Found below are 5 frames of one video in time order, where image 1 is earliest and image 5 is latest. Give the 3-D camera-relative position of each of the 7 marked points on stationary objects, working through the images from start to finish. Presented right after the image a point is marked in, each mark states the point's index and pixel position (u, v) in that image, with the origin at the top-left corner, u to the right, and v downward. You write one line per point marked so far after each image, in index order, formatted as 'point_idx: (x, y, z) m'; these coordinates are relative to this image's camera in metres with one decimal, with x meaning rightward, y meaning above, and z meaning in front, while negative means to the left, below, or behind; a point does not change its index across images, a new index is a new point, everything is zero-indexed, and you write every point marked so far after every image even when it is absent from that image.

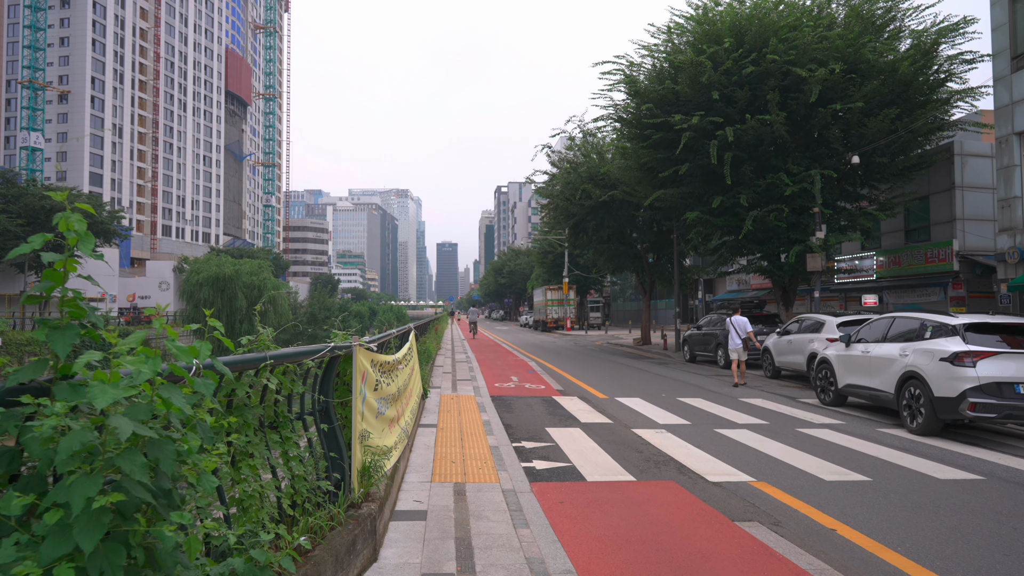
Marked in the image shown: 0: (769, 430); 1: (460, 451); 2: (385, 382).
0: (+3.8, -2.1, +9.7) m
1: (-0.6, -1.9, +7.7) m
2: (-1.1, -0.8, +5.7) m
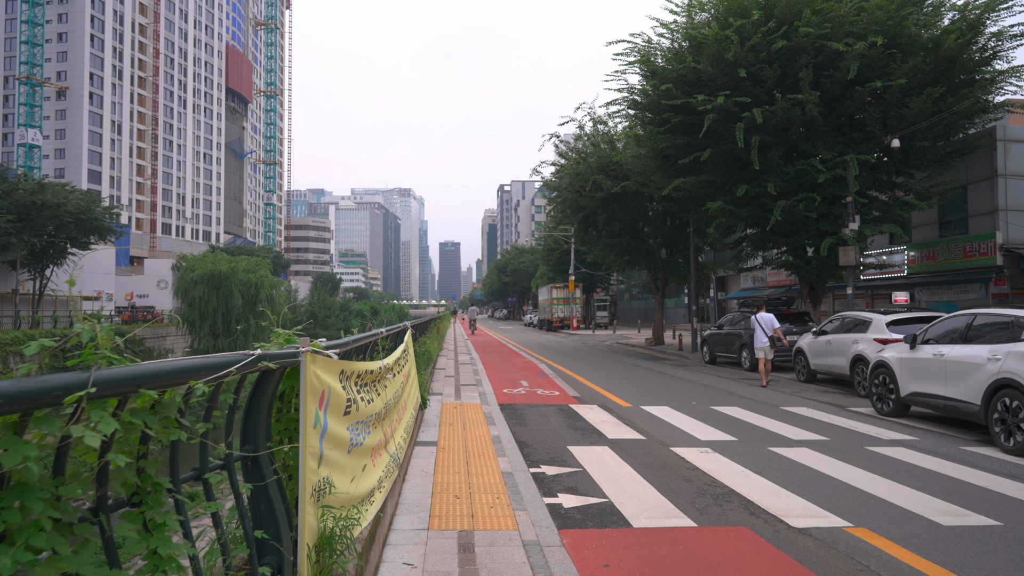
0: (+4.0, -2.0, +8.2) m
1: (-0.4, -1.8, +6.2) m
2: (-1.0, -0.7, +4.2) m
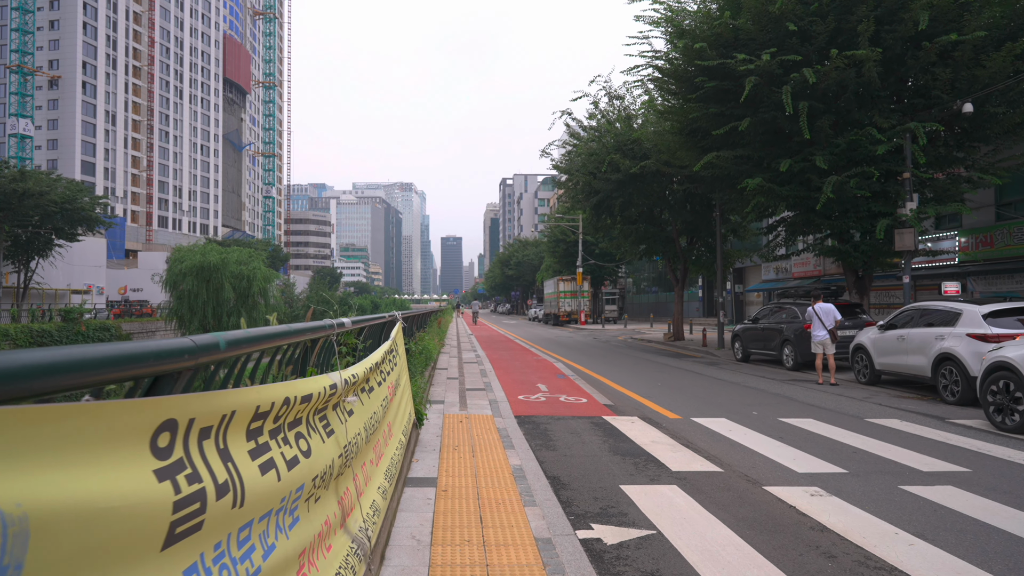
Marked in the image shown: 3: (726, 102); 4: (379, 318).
0: (+4.2, -1.8, +5.9) m
1: (-0.2, -1.6, +3.9) m
2: (-0.7, -0.5, +2.0) m
3: (+5.7, +5.0, +17.5) m
4: (-1.2, -0.3, +5.7) m
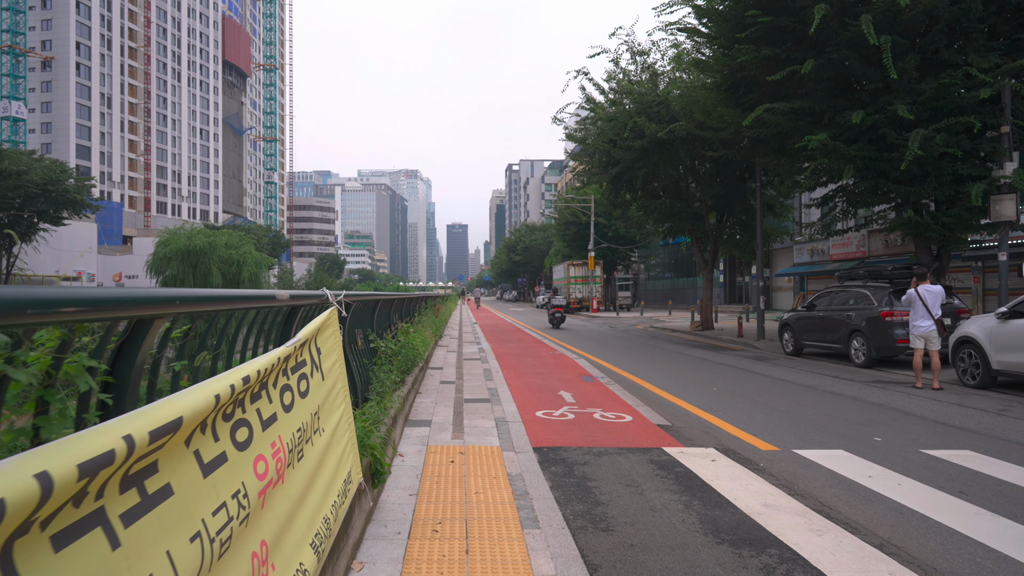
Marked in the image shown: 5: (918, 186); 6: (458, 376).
0: (+4.4, -1.5, +3.0) m
1: (-0.1, -1.4, +1.0) m
2: (-0.6, -0.4, -0.9) m
3: (+6.0, +5.5, +14.4) m
4: (-1.0, -0.1, +2.8) m
5: (+8.9, +2.2, +14.3) m
6: (-0.8, -1.3, +9.7) m
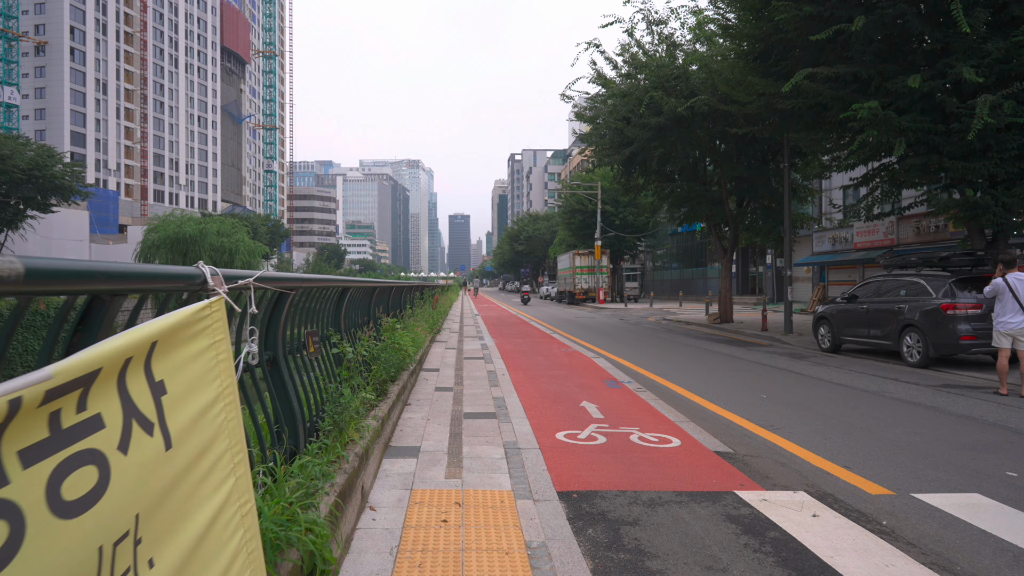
0: (+4.5, -1.5, +1.4) m
1: (0.0, -1.4, -0.6) m
2: (-0.5, -0.4, -2.6) m
3: (+6.1, +5.7, +12.7) m
4: (-0.9, 0.0, +1.2) m
5: (+9.1, +2.4, +12.6) m
6: (-0.7, -1.2, +8.1) m
